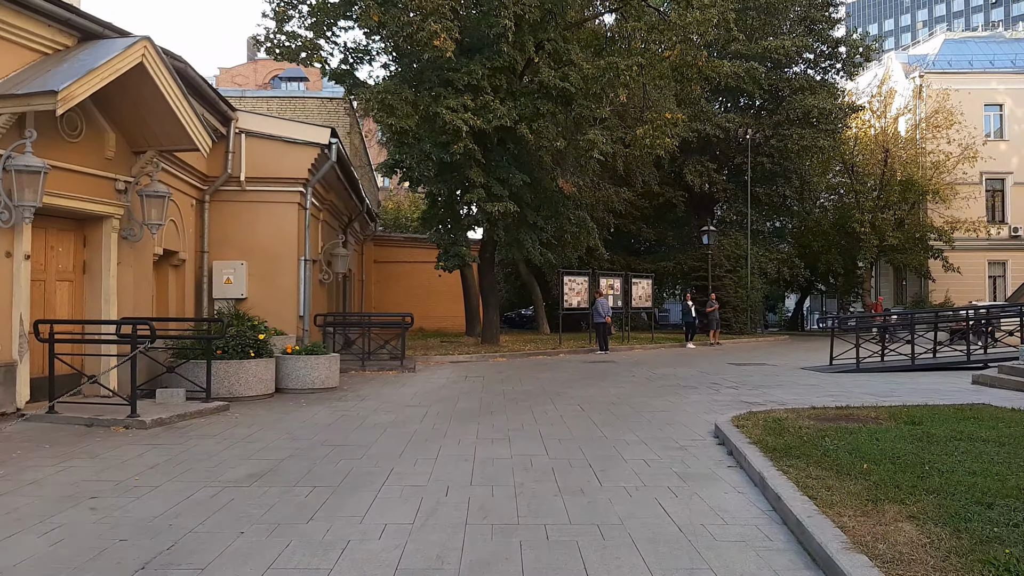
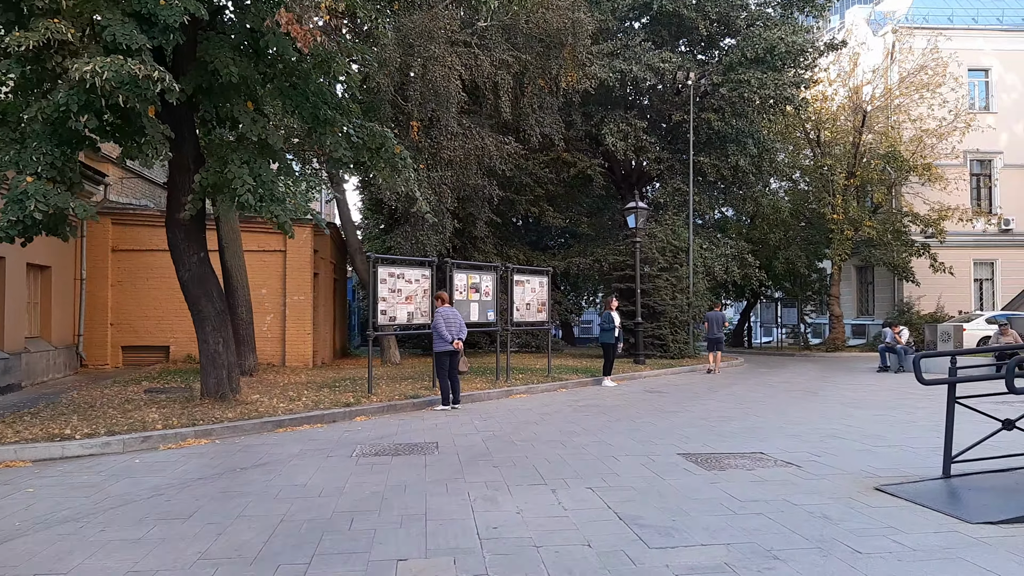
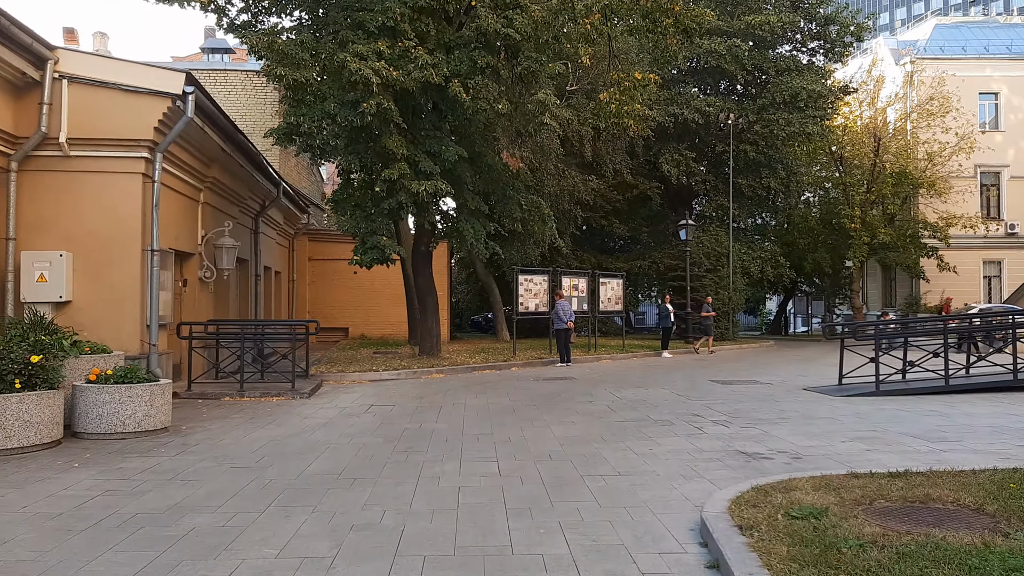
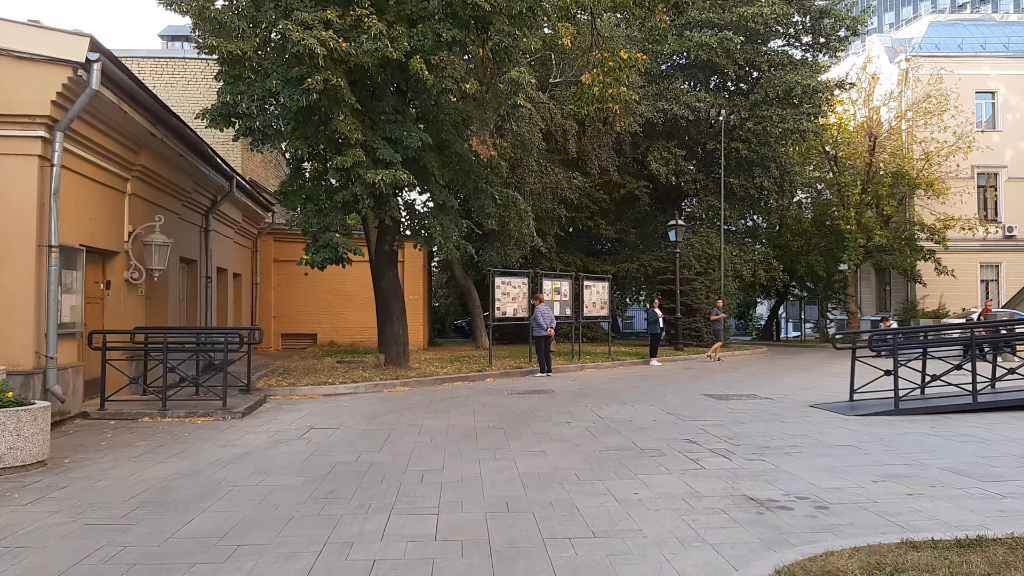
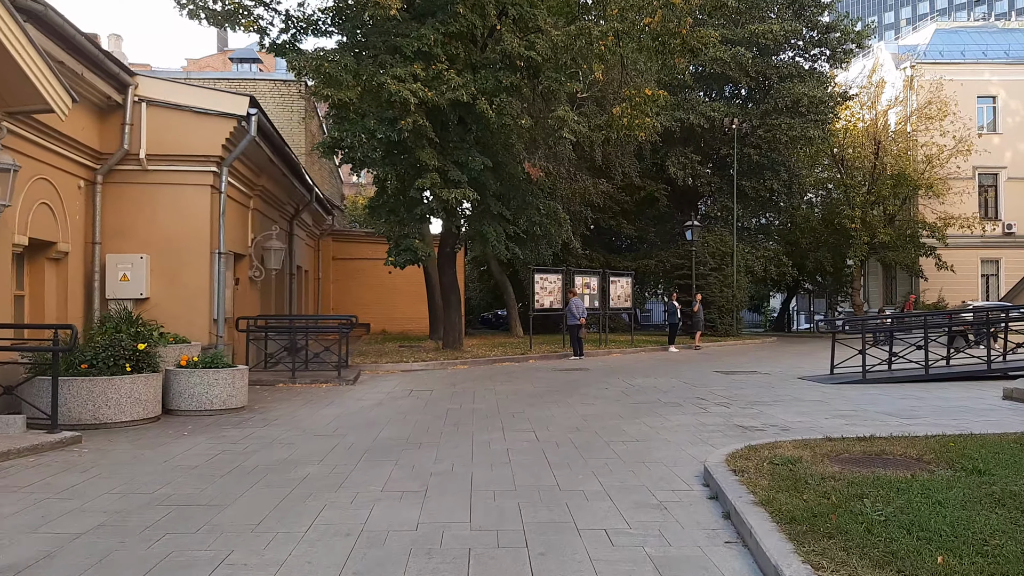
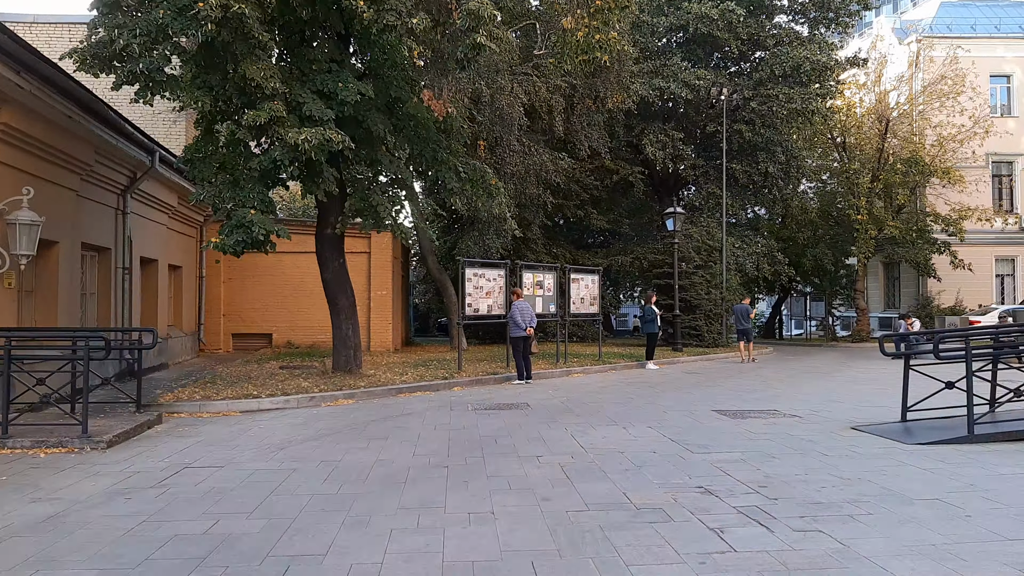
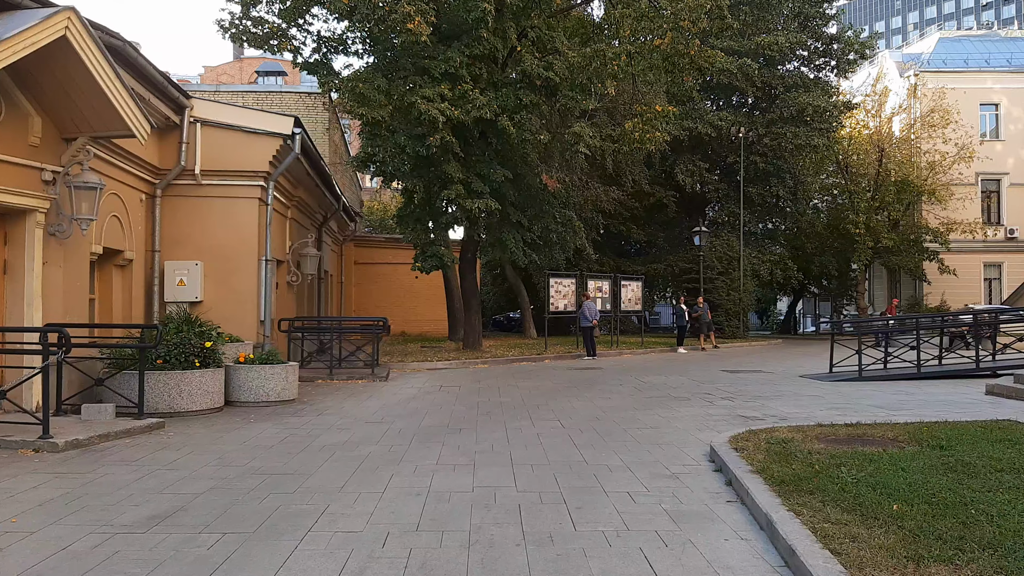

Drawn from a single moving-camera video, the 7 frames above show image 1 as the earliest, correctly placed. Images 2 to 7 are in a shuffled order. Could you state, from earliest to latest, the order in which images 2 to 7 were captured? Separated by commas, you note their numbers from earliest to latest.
7, 5, 3, 4, 6, 2
